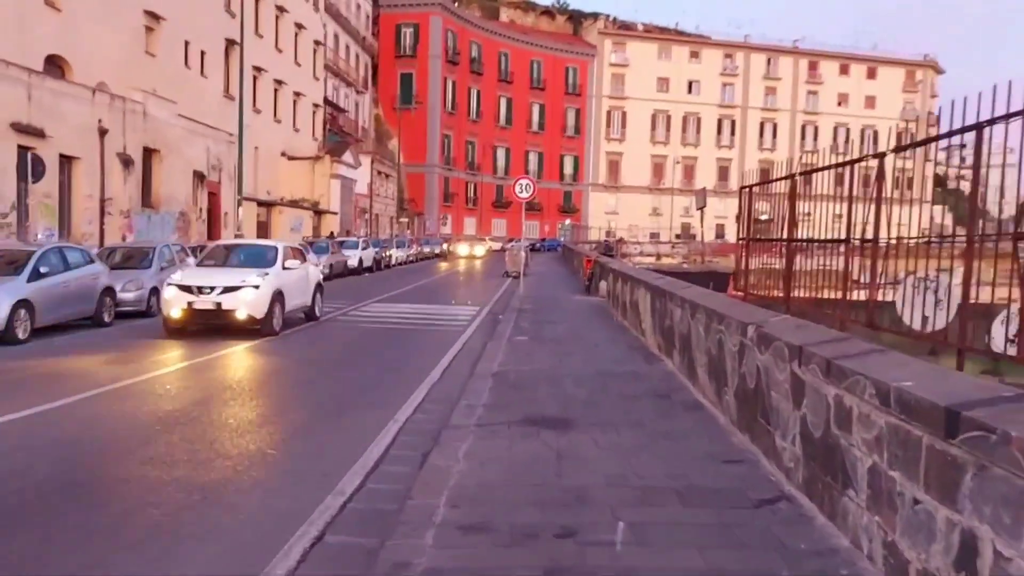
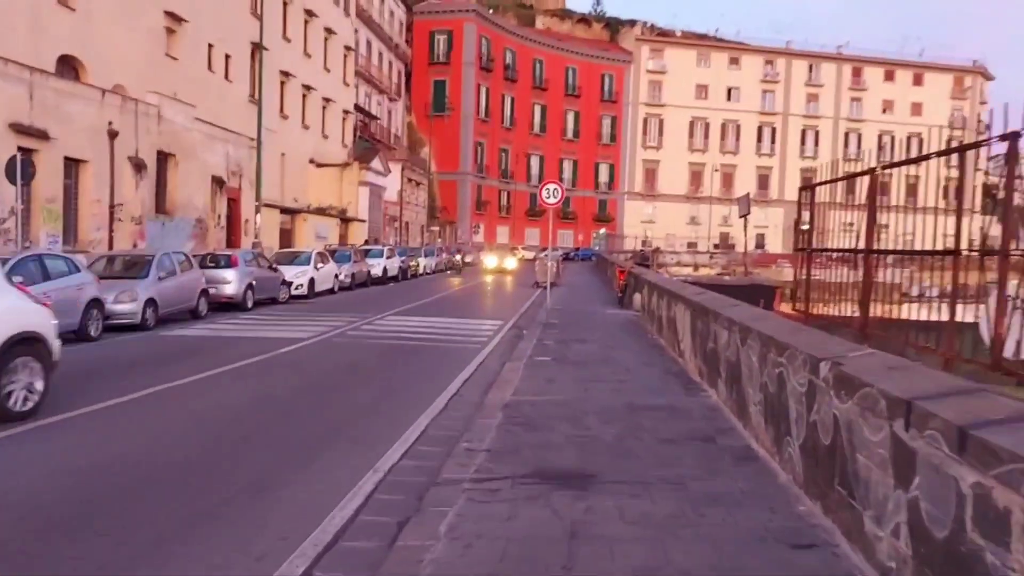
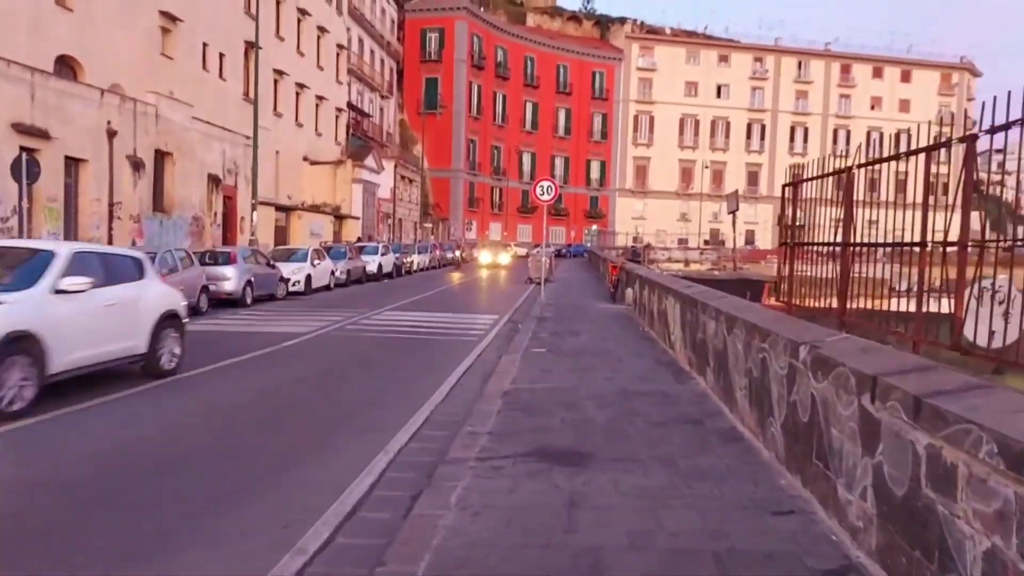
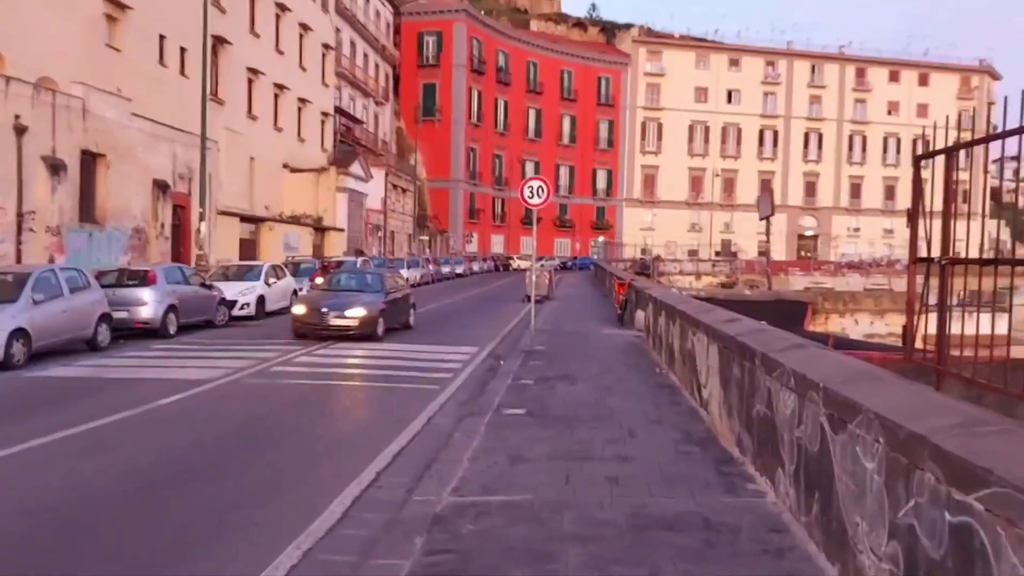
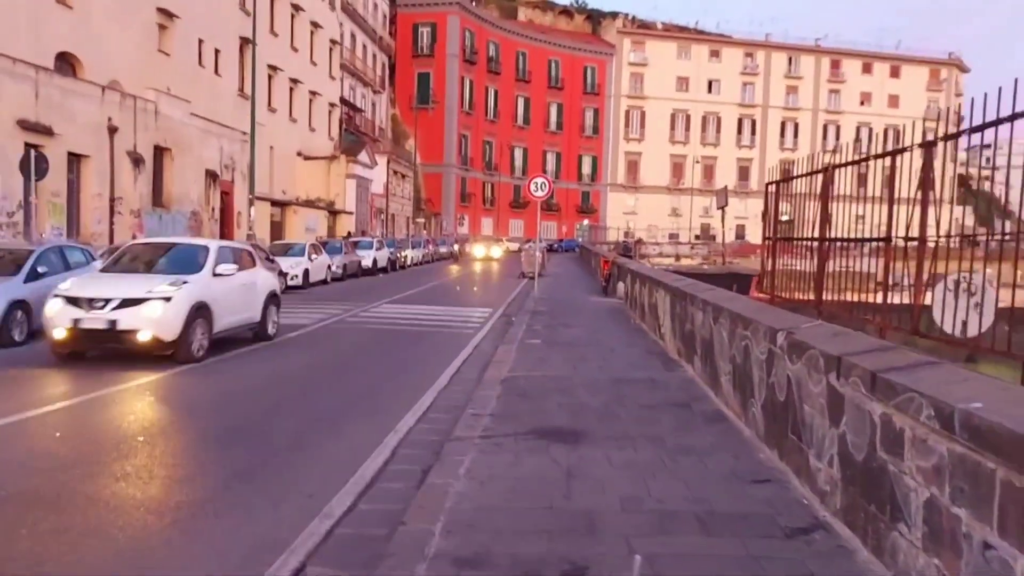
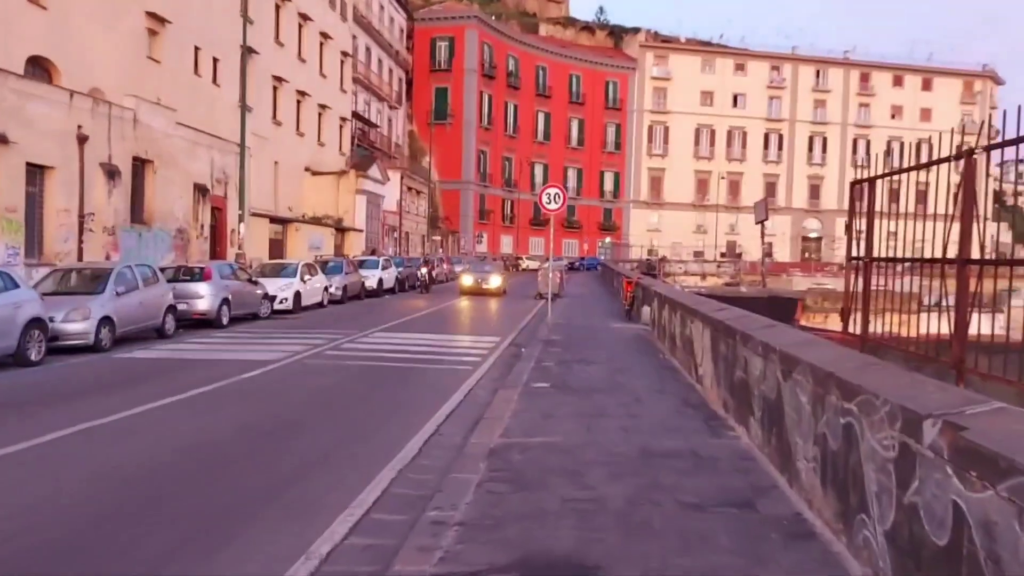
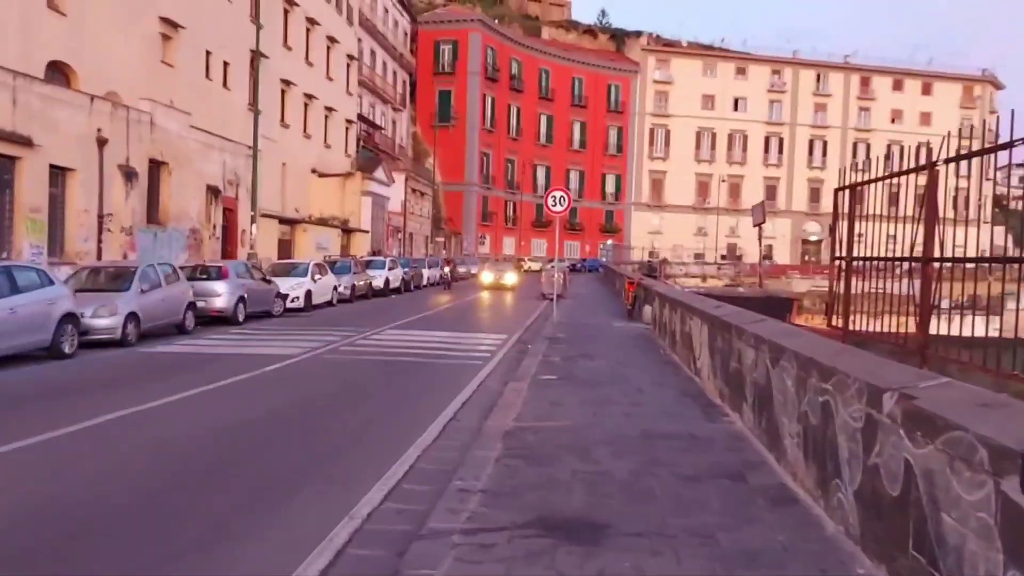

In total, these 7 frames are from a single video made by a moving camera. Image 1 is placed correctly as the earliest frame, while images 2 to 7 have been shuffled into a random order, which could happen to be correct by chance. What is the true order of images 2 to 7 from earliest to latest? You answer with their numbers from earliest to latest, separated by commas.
5, 3, 2, 7, 6, 4
